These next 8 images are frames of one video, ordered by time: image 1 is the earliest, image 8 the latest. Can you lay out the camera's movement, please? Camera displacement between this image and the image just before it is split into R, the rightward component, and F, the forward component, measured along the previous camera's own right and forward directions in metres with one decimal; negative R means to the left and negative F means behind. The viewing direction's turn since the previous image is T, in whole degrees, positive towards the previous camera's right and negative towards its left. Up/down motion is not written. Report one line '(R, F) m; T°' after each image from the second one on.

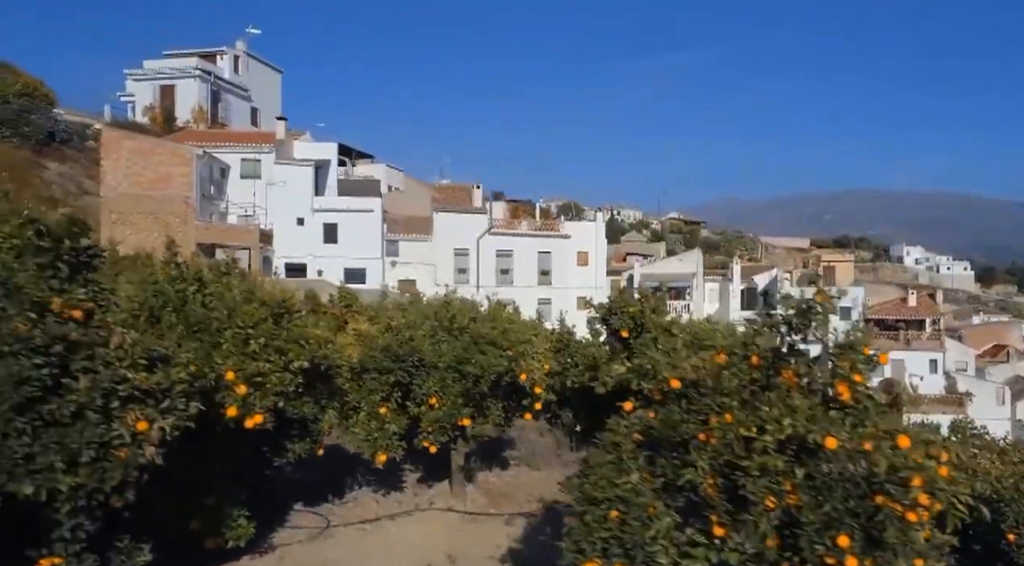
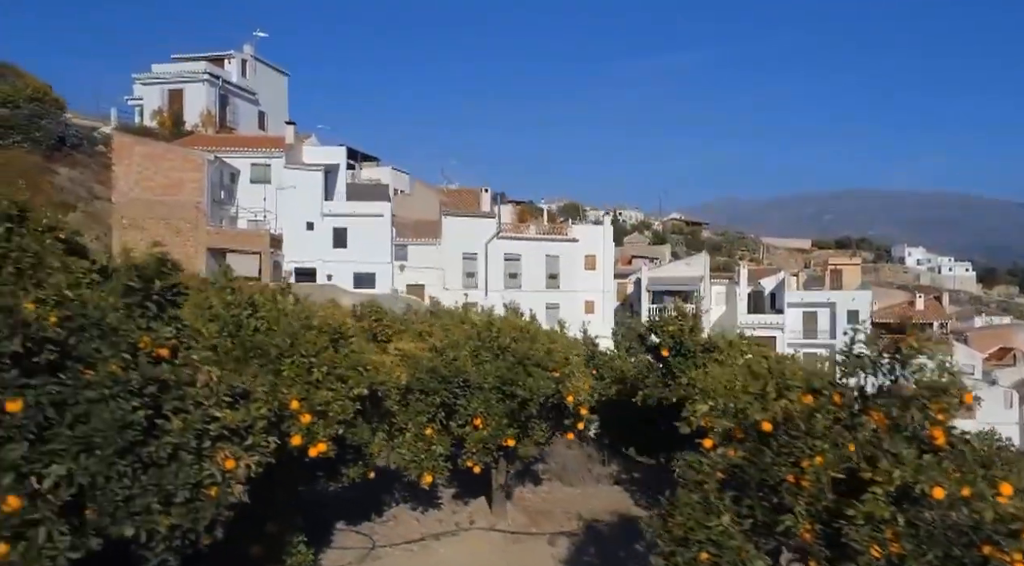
(-0.3, 0.0) m; 0°
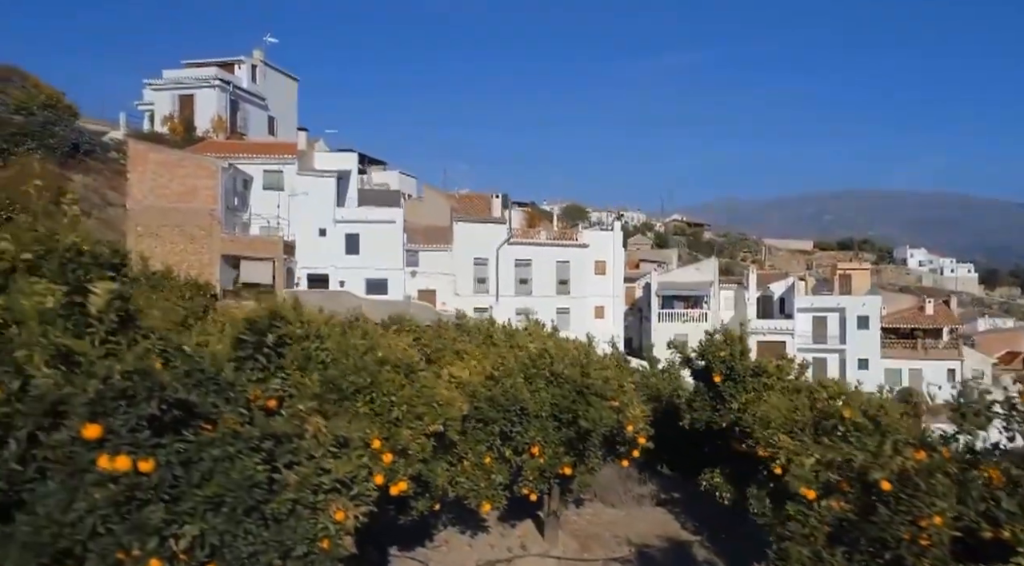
(-0.4, 0.0) m; 0°
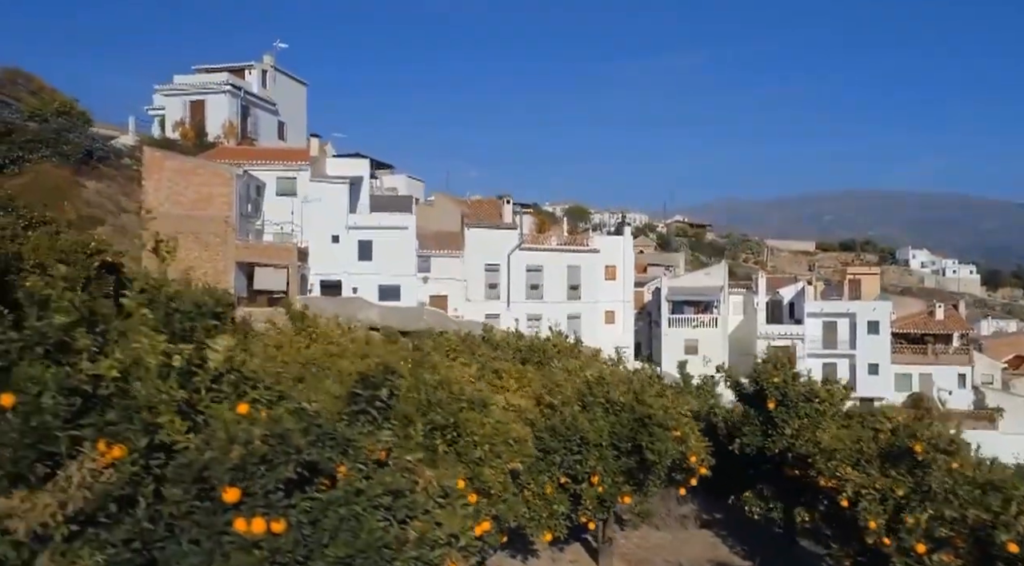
(-0.4, 0.0) m; 0°
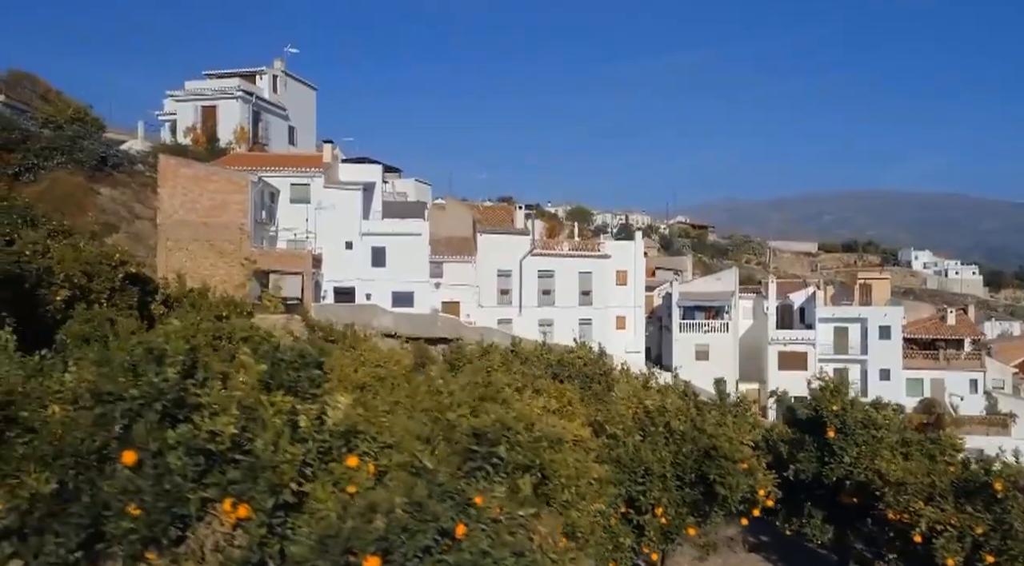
(-0.4, 0.0) m; 0°
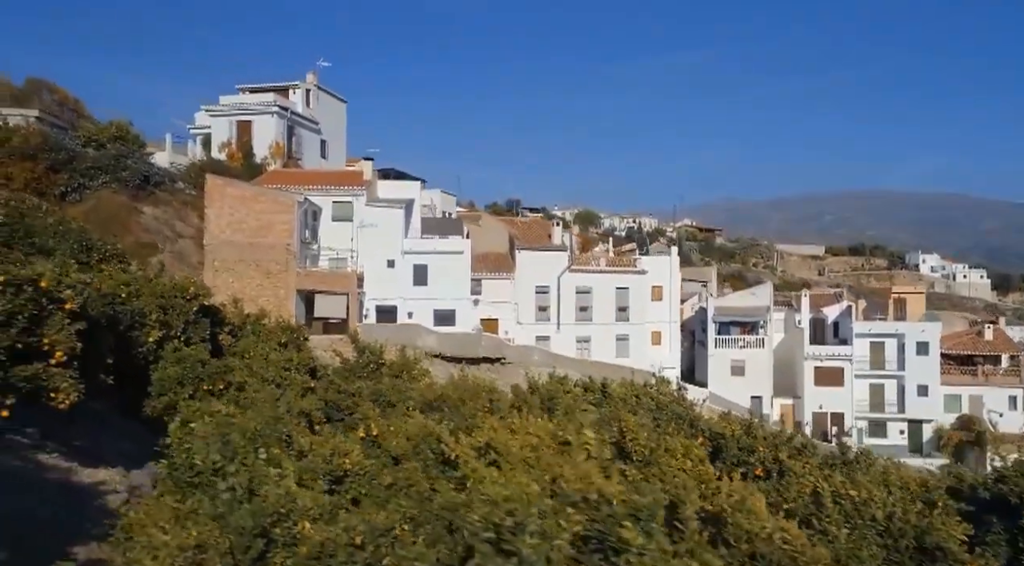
(-1.4, +0.2) m; 0°
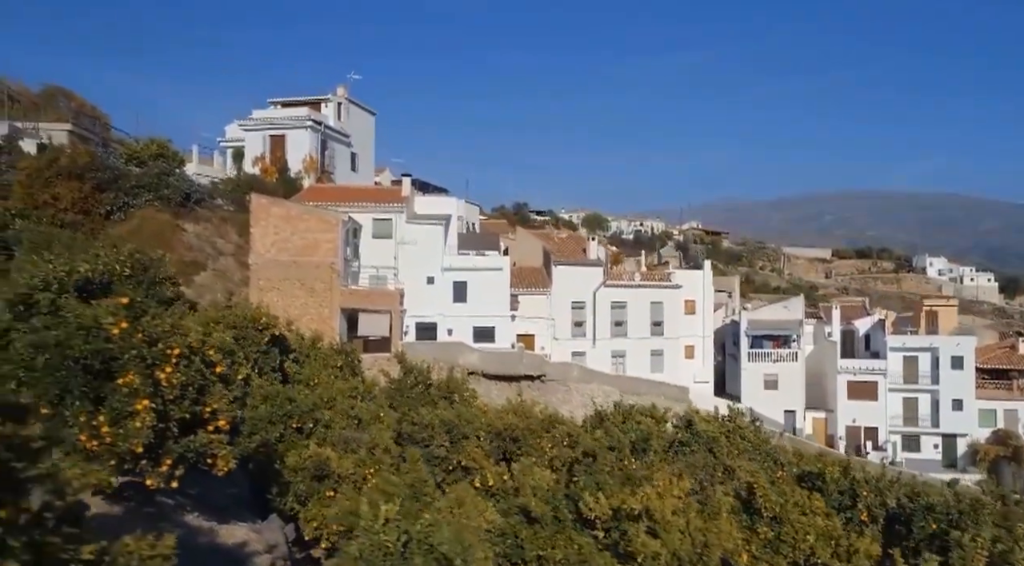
(-1.3, 0.0) m; 0°
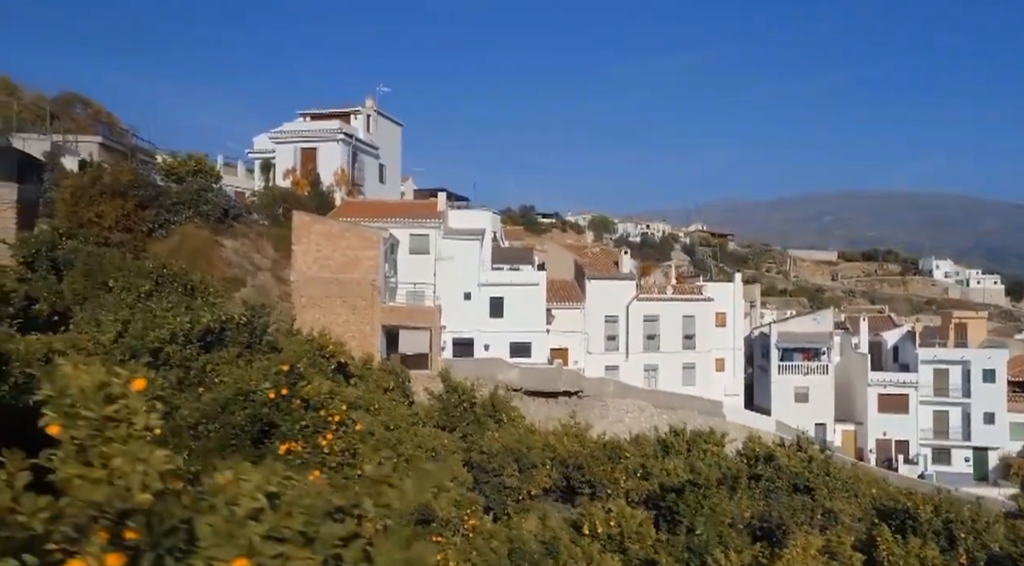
(-1.2, 0.0) m; 0°
